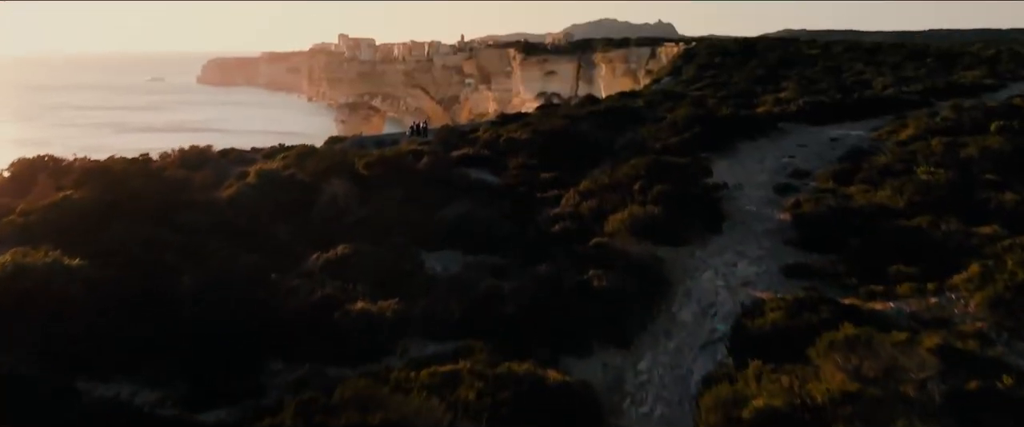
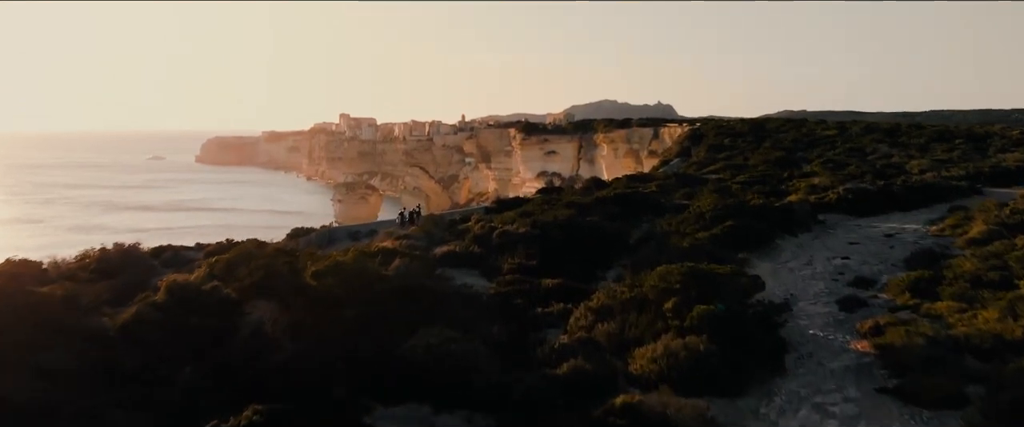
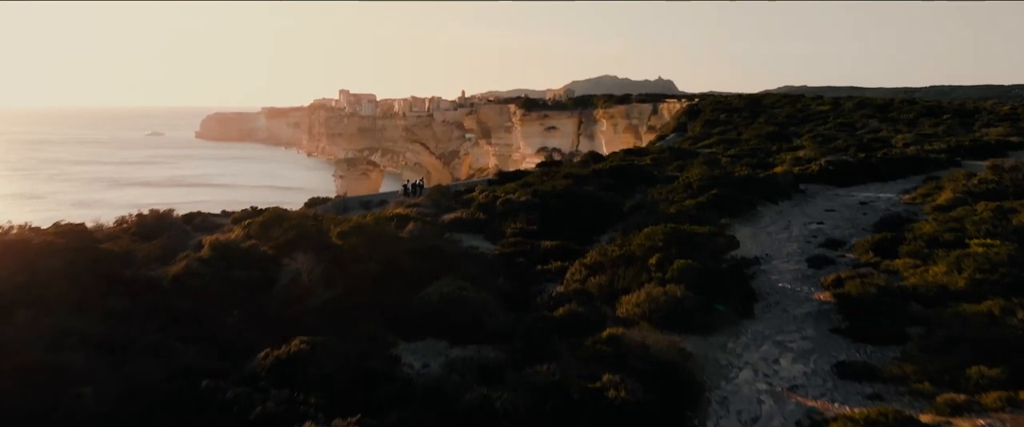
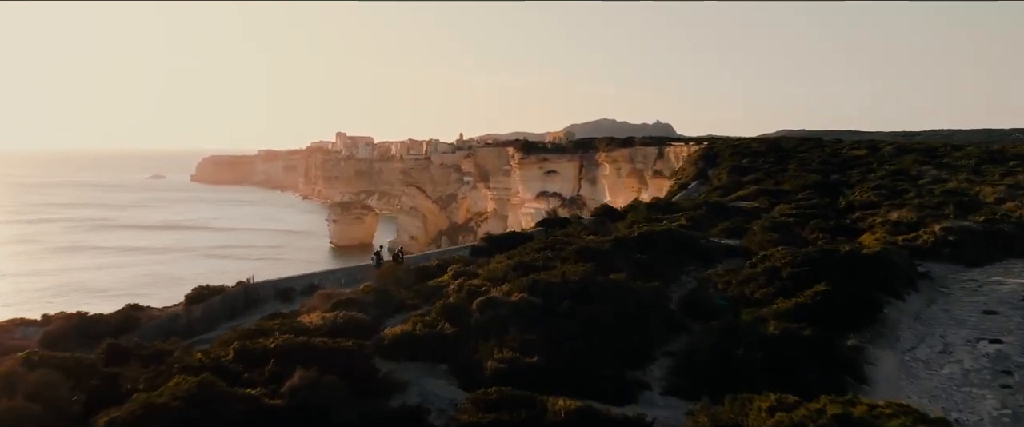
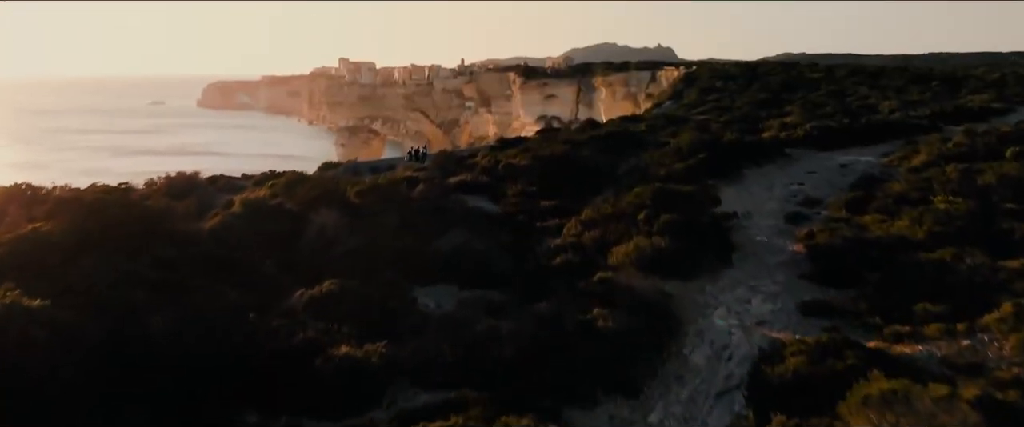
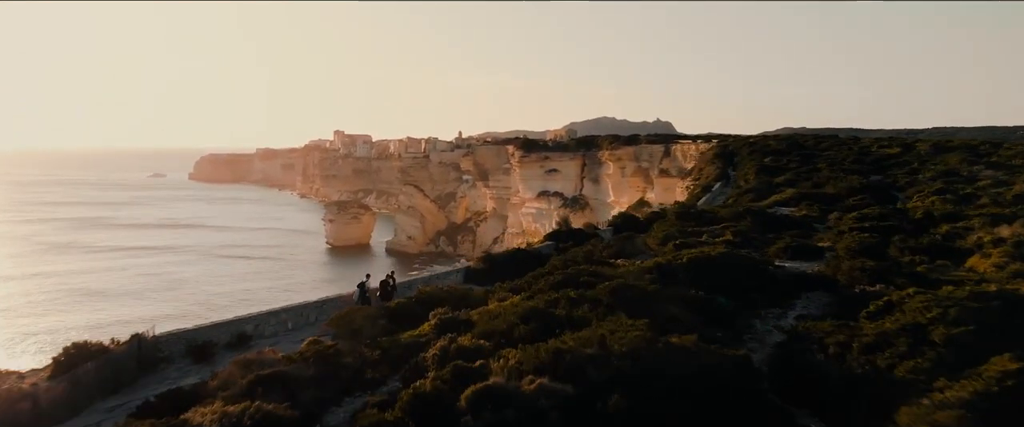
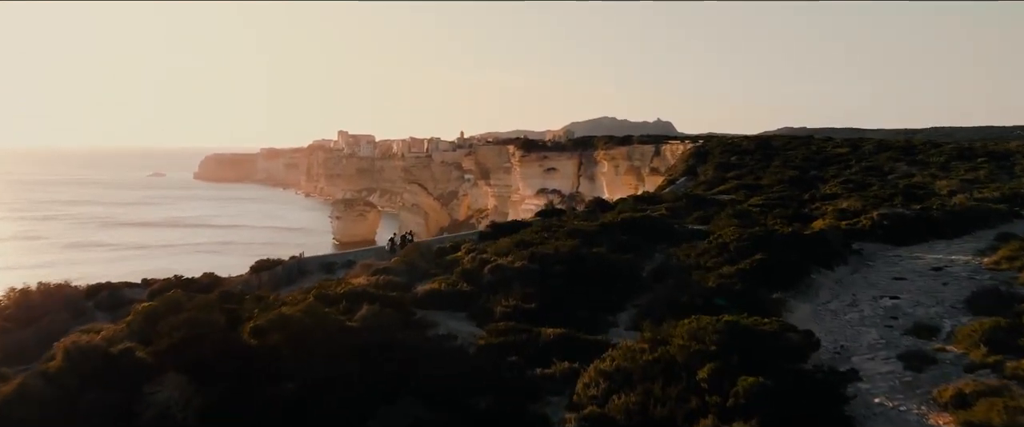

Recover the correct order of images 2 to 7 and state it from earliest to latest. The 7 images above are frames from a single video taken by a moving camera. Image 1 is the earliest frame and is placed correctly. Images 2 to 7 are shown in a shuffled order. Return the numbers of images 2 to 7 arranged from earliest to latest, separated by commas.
5, 3, 2, 7, 4, 6
